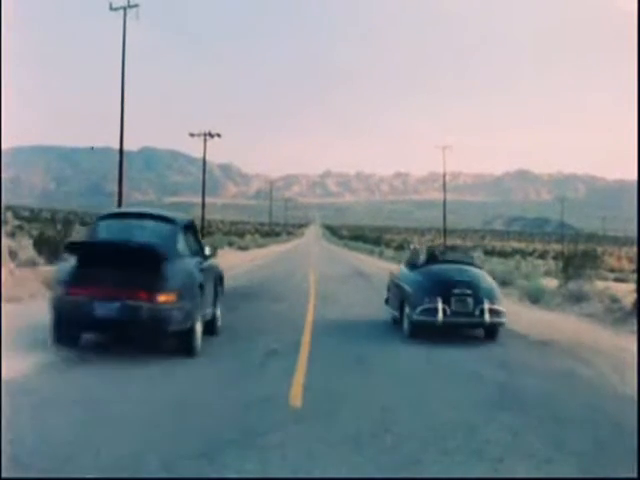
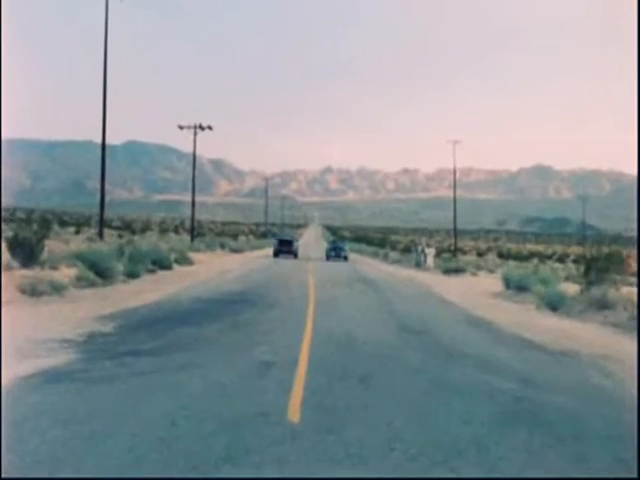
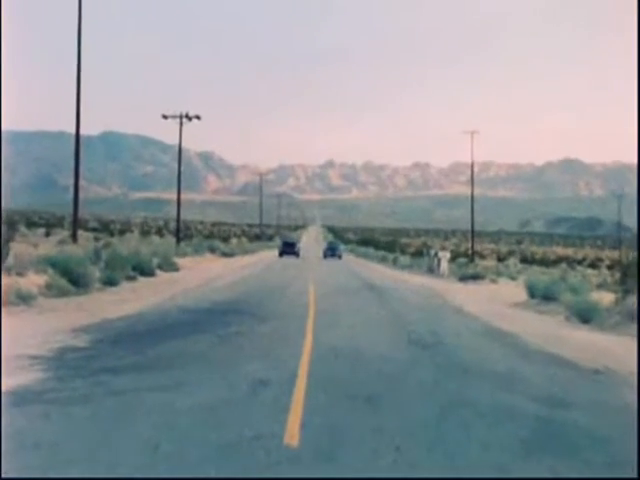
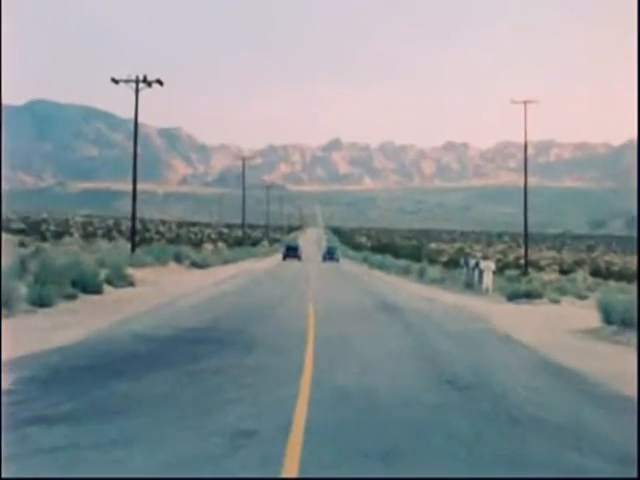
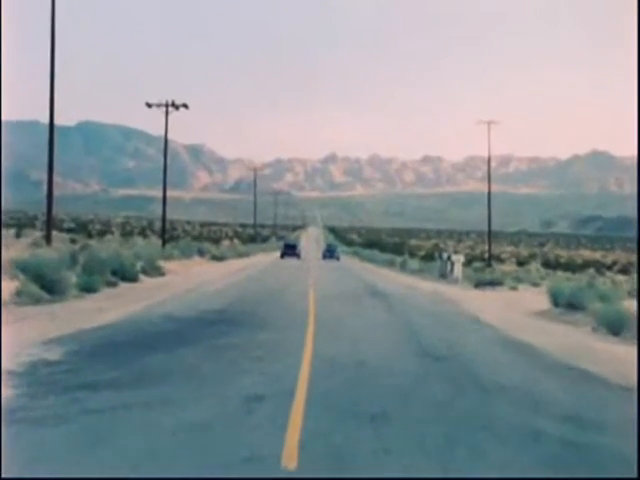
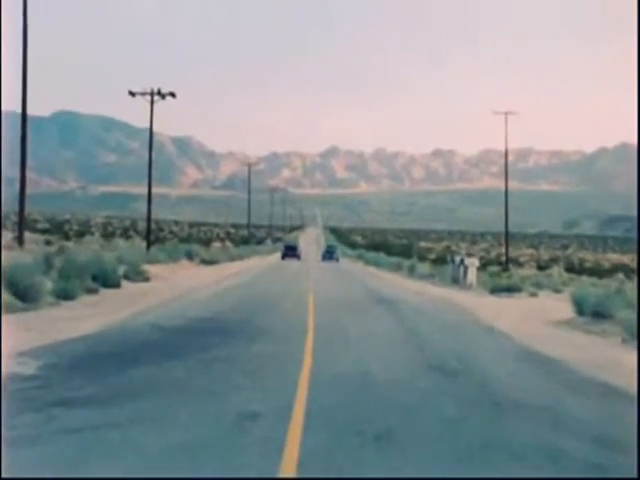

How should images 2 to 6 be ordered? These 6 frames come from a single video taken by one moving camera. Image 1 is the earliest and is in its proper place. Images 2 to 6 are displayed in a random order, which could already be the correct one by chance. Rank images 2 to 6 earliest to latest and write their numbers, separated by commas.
2, 3, 5, 6, 4
